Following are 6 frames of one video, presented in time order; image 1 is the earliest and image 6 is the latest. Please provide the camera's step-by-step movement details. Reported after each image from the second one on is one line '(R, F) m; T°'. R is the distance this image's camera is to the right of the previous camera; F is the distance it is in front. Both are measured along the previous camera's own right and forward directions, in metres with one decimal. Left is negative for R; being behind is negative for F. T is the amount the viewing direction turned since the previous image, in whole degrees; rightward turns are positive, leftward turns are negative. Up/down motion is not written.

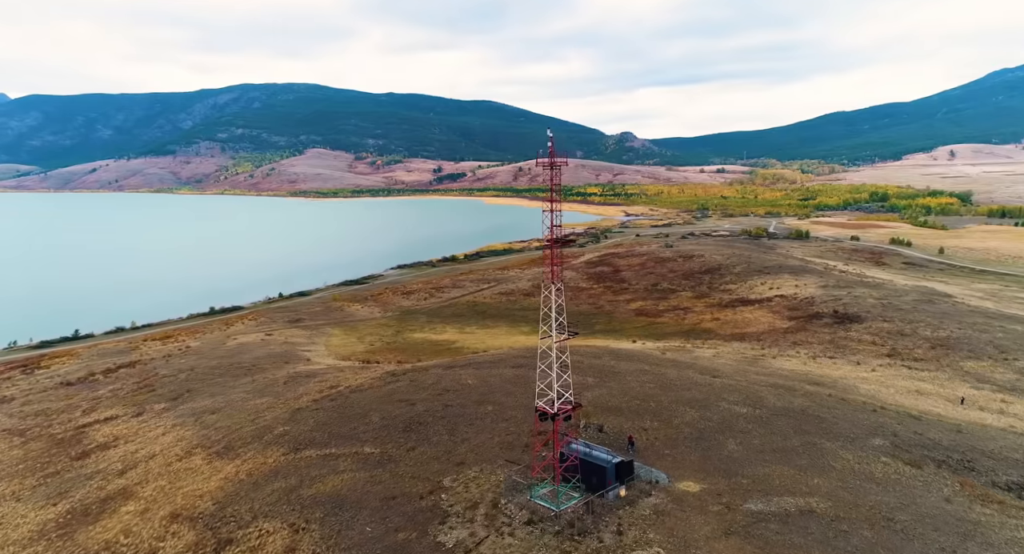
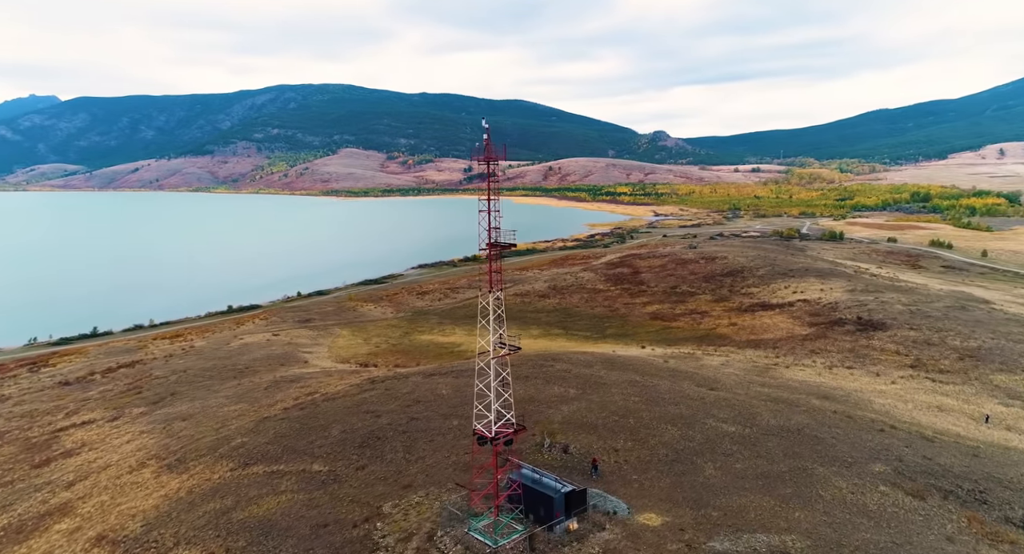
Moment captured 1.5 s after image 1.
(+2.0, +1.5) m; -3°
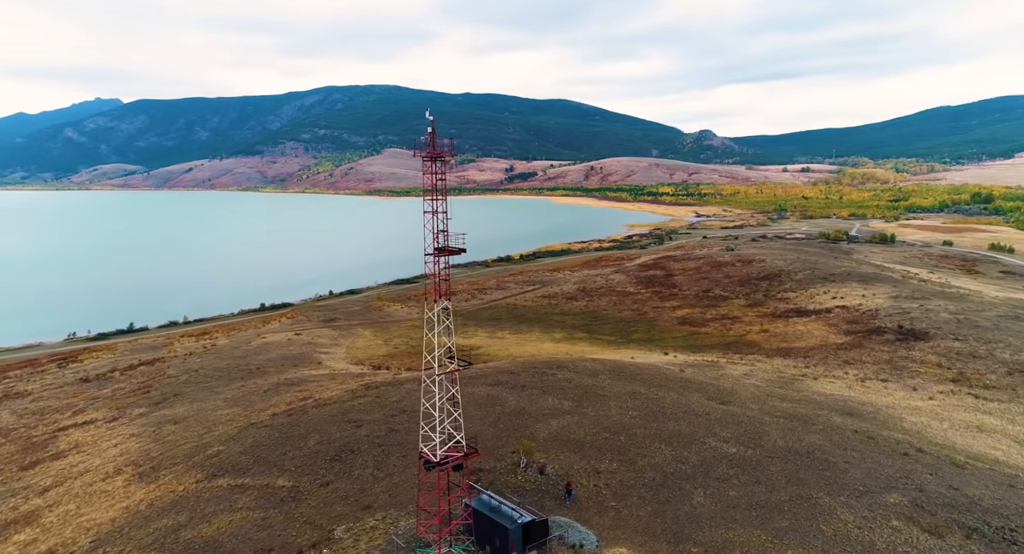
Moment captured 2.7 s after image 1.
(+1.8, +1.3) m; -4°
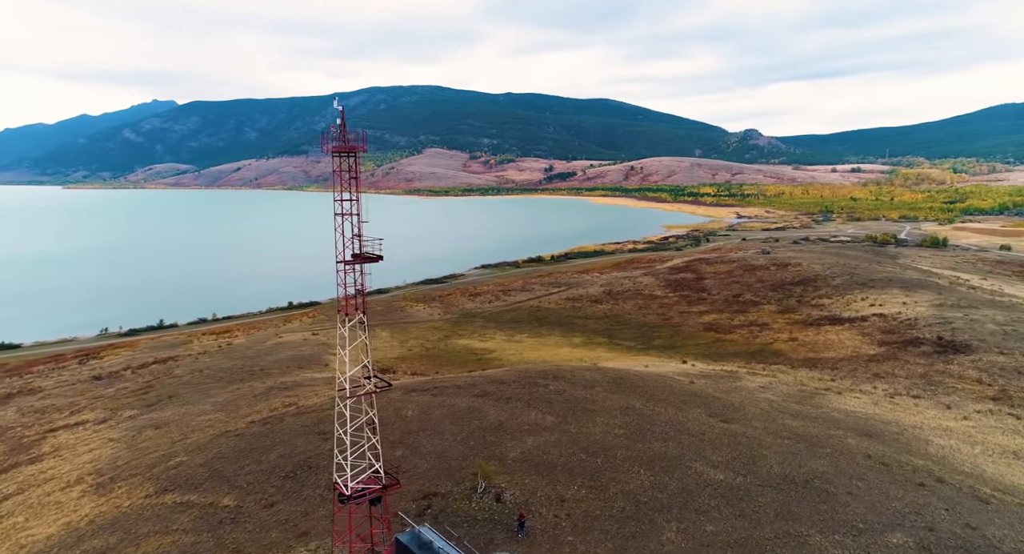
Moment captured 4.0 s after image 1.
(+2.0, +1.4) m; -3°
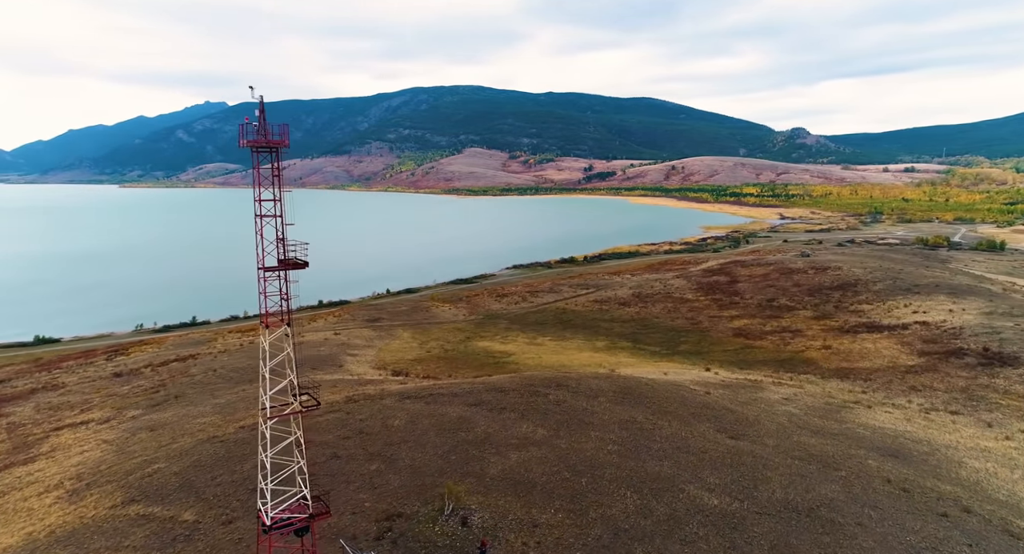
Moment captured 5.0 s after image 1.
(+1.6, +1.1) m; -3°
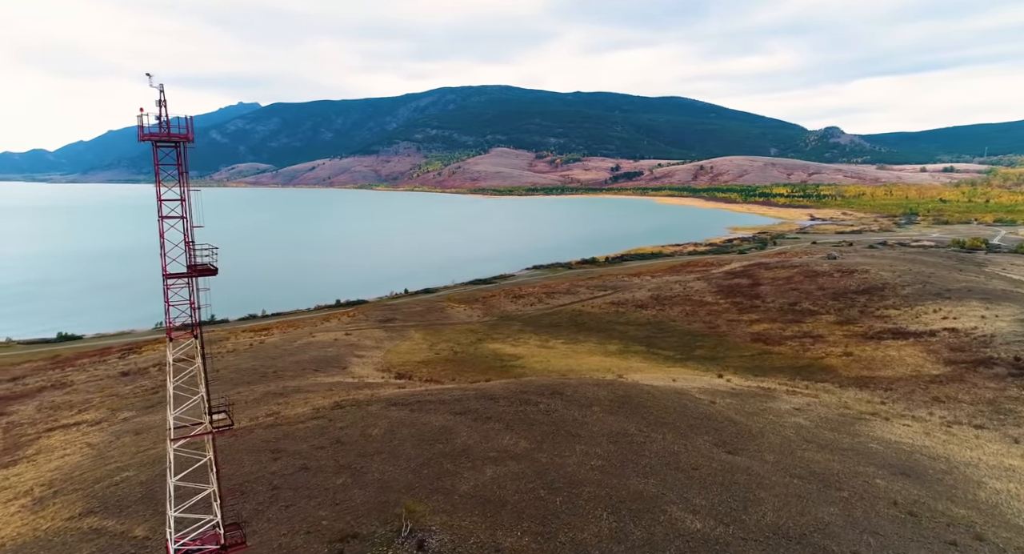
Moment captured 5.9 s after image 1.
(+1.4, +1.0) m; -2°
